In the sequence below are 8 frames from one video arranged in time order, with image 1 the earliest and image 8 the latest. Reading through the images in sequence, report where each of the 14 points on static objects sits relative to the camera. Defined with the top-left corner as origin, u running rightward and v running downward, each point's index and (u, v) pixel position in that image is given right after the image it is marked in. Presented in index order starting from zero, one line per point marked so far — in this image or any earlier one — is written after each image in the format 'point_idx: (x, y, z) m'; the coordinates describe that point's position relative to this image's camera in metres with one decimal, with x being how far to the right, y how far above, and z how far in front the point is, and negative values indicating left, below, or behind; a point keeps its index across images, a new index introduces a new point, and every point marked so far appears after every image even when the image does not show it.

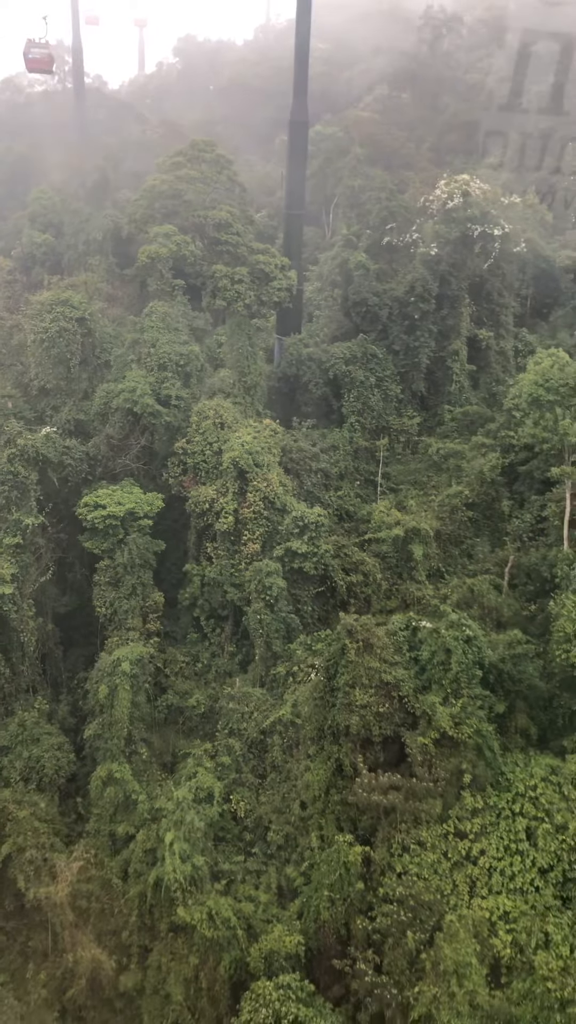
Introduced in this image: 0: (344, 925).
0: (+0.6, -4.4, +9.7) m
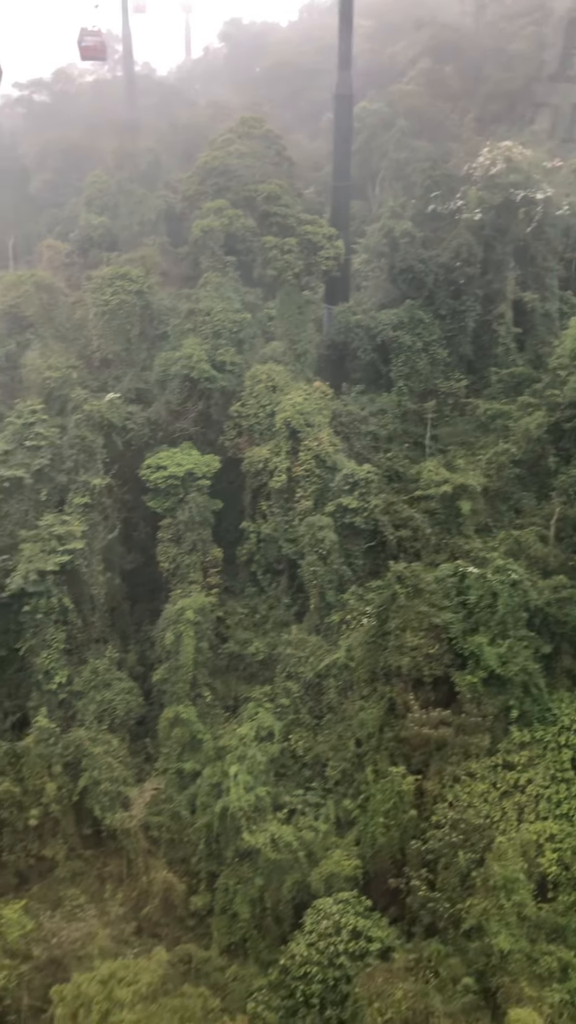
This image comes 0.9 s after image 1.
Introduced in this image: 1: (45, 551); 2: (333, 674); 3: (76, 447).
0: (+1.3, -3.9, +10.4) m
1: (-3.4, -0.5, +12.8) m
2: (+0.6, -2.2, +12.6) m
3: (-3.2, +1.0, +13.8) m
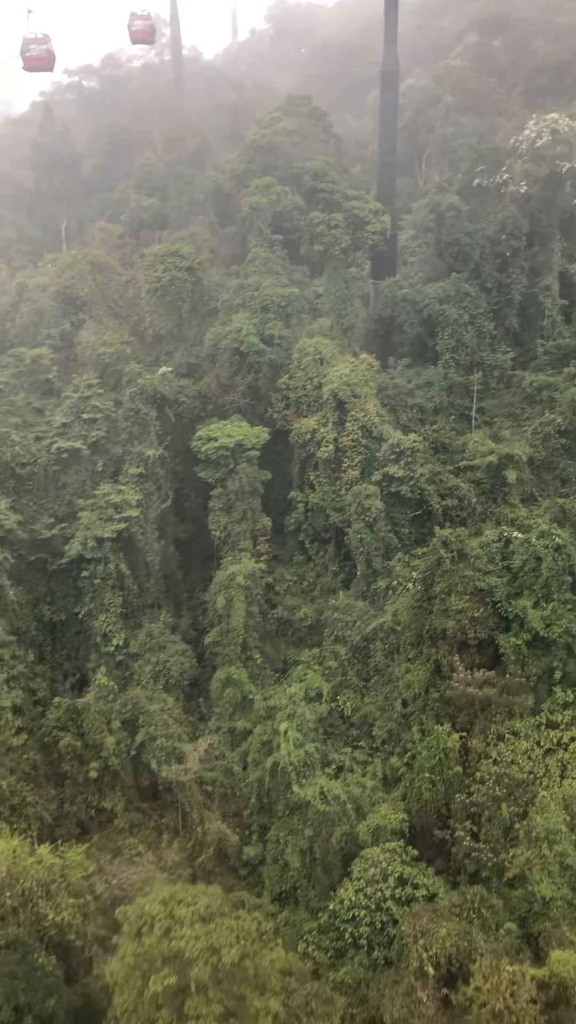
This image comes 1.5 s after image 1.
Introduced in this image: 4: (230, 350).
0: (+1.8, -3.4, +10.7) m
1: (-2.7, -0.1, +13.3) m
2: (+1.3, -1.8, +13.0) m
3: (-2.4, +1.4, +14.3) m
4: (-0.9, +2.9, +15.2) m
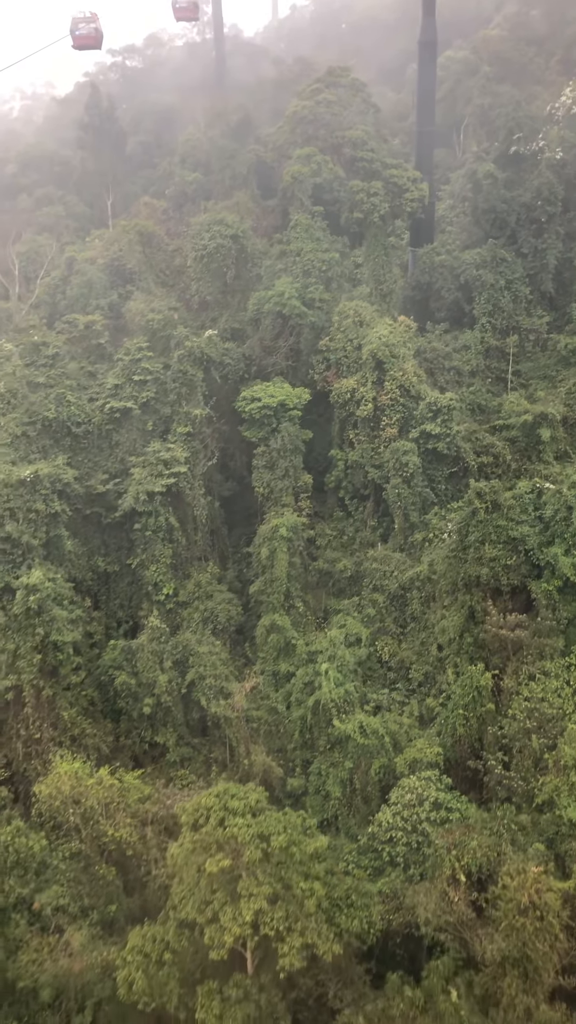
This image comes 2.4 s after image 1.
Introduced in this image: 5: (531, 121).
0: (+2.3, -2.8, +11.3) m
1: (-2.1, +0.6, +14.1) m
2: (+1.9, -1.1, +13.6) m
3: (-1.8, +2.1, +15.0) m
4: (-0.2, +3.6, +15.8) m
5: (+5.1, +8.2, +19.2) m
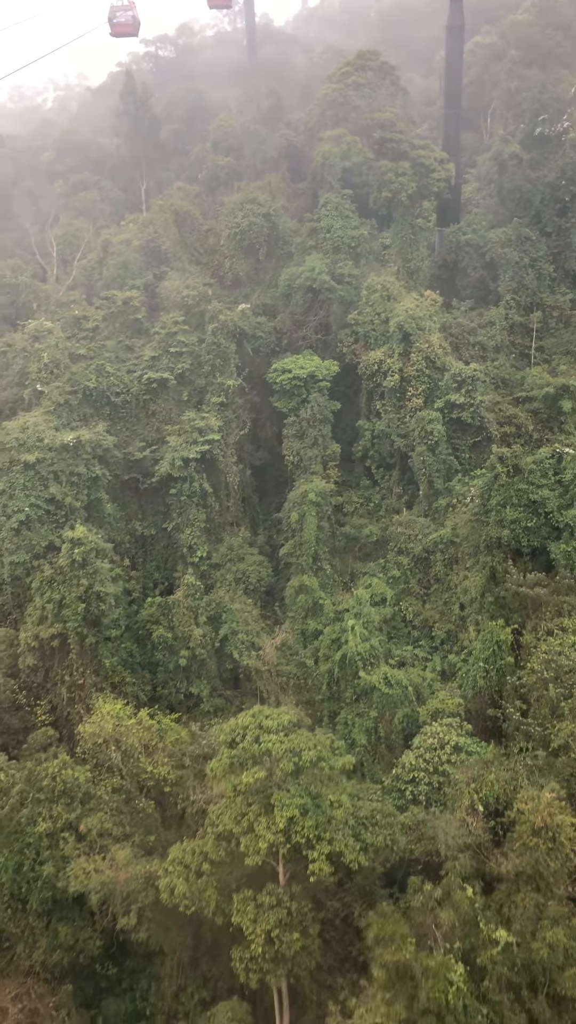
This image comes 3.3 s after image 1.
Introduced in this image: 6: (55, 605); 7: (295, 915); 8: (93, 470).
0: (+2.7, -2.3, +11.9) m
1: (-1.6, +1.1, +14.7) m
2: (+2.3, -0.6, +14.1) m
3: (-1.3, +2.7, +15.6) m
4: (+0.3, +4.1, +16.4) m
5: (+5.7, +8.7, +19.6) m
6: (-3.1, -1.2, +12.1) m
7: (+0.1, -3.5, +8.0) m
8: (-3.0, +0.7, +14.1) m
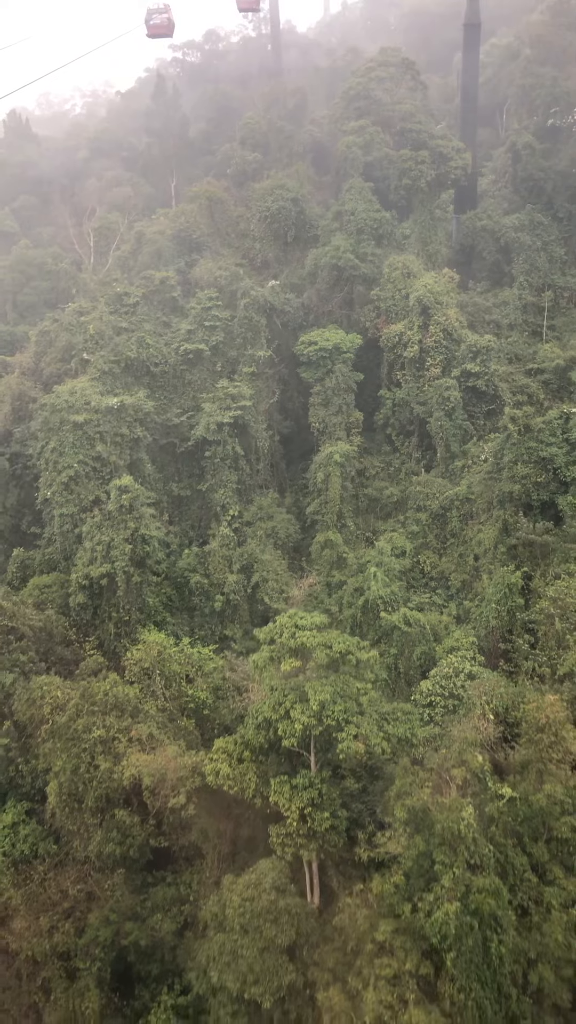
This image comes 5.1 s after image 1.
0: (+3.1, -1.6, +12.9) m
1: (-1.1, +1.8, +15.9) m
2: (+2.8, +0.1, +15.2) m
3: (-0.8, +3.4, +16.8) m
4: (+0.8, +4.8, +17.6) m
5: (+6.3, +9.3, +20.7) m
6: (-2.7, -0.5, +13.3) m
7: (+0.4, -2.8, +9.0) m
8: (-2.5, +1.3, +15.3) m
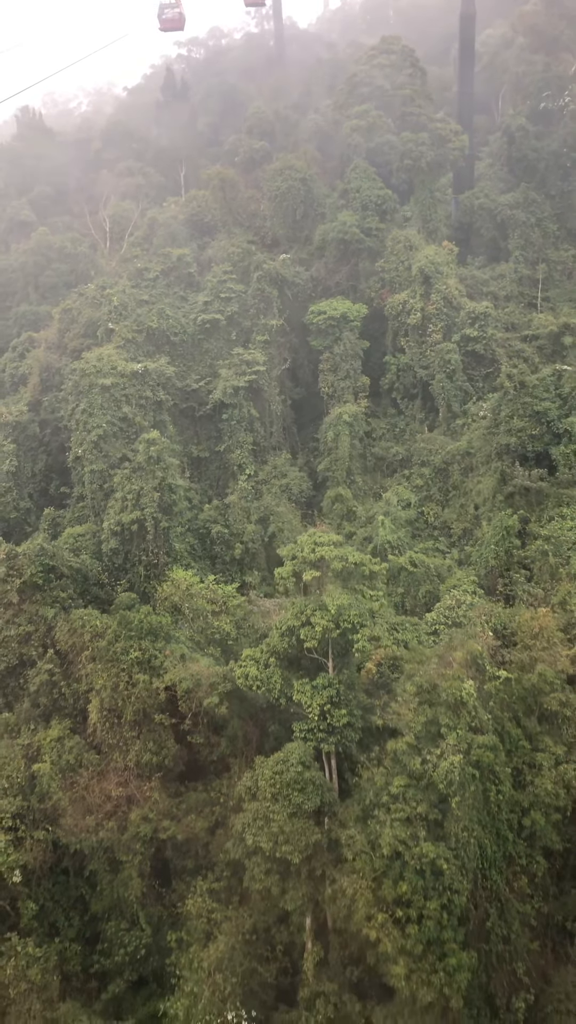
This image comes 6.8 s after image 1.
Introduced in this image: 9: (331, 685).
0: (+3.3, -0.8, +14.0) m
1: (-0.9, +2.6, +17.0) m
2: (+3.0, +0.9, +16.3) m
3: (-0.6, +4.1, +17.9) m
4: (+1.0, +5.6, +18.7) m
5: (+6.4, +10.2, +21.8) m
6: (-2.4, +0.2, +14.4) m
7: (+0.6, -2.0, +10.2) m
8: (-2.3, +2.1, +16.4) m
9: (+0.5, -1.9, +10.2) m
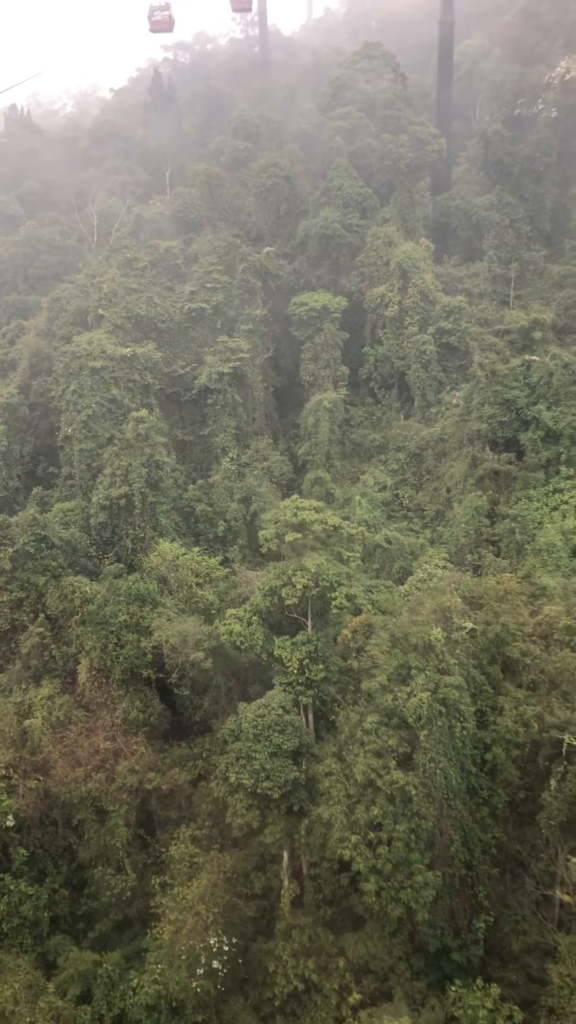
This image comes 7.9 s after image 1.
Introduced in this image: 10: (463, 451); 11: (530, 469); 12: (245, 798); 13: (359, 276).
0: (+3.0, -0.5, +14.8) m
1: (-1.3, +2.9, +17.7) m
2: (+2.7, +1.2, +17.1) m
3: (-0.9, +4.5, +18.6) m
4: (+0.6, +5.9, +19.5) m
5: (+6.1, +10.4, +22.7) m
6: (-2.7, +0.6, +15.1) m
7: (+0.4, -1.6, +10.9) m
8: (-2.6, +2.5, +17.1) m
9: (+0.3, -1.5, +10.9) m
10: (+3.1, +1.1, +16.3) m
11: (+4.0, +0.9, +15.2) m
12: (-0.4, -3.0, +9.5) m
13: (+1.5, +4.8, +19.2) m
